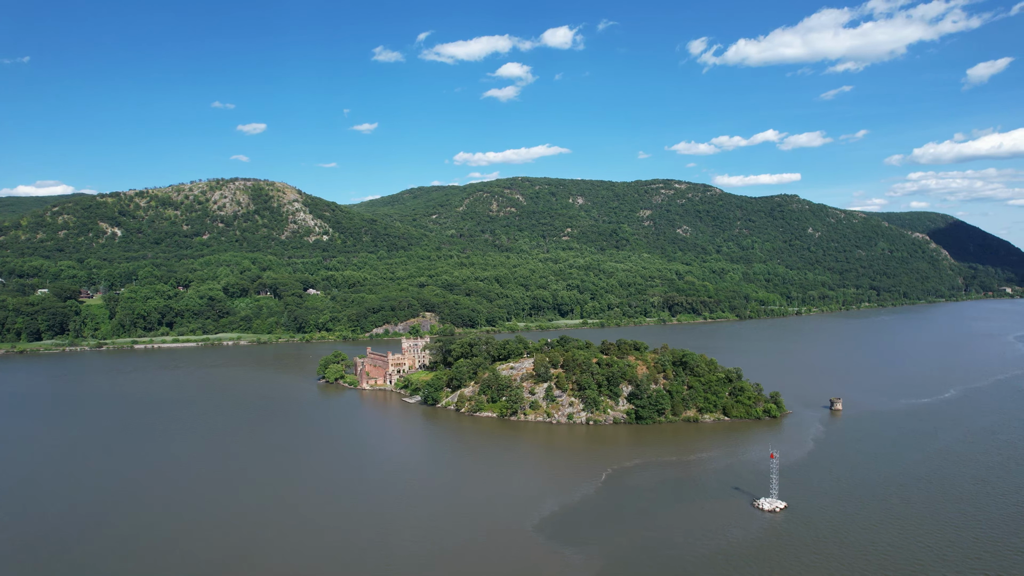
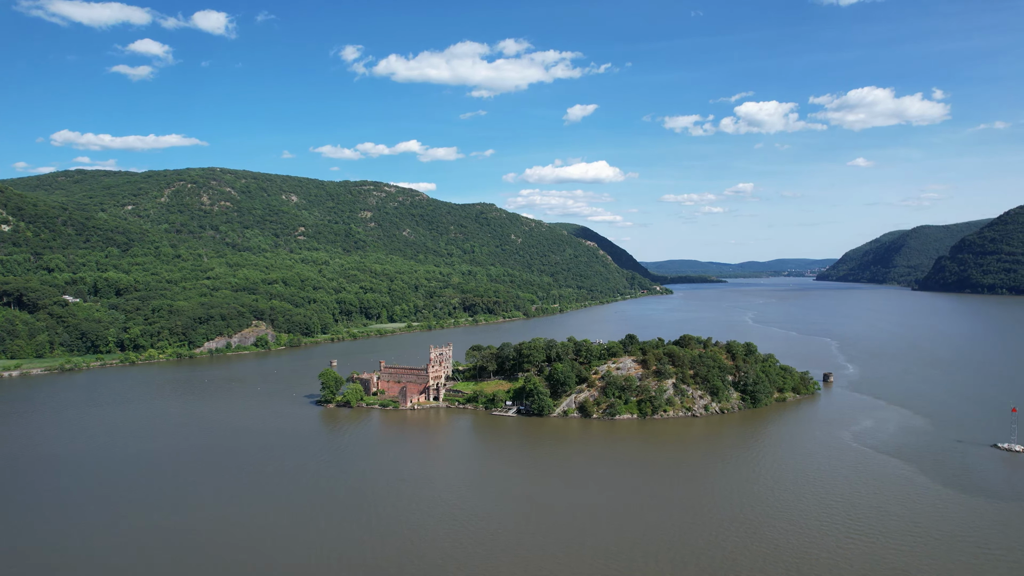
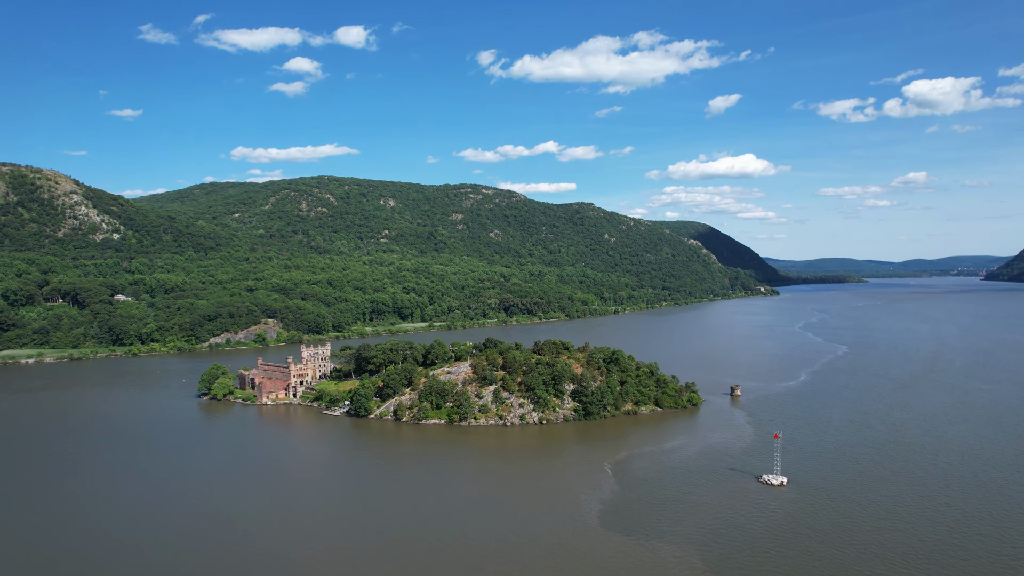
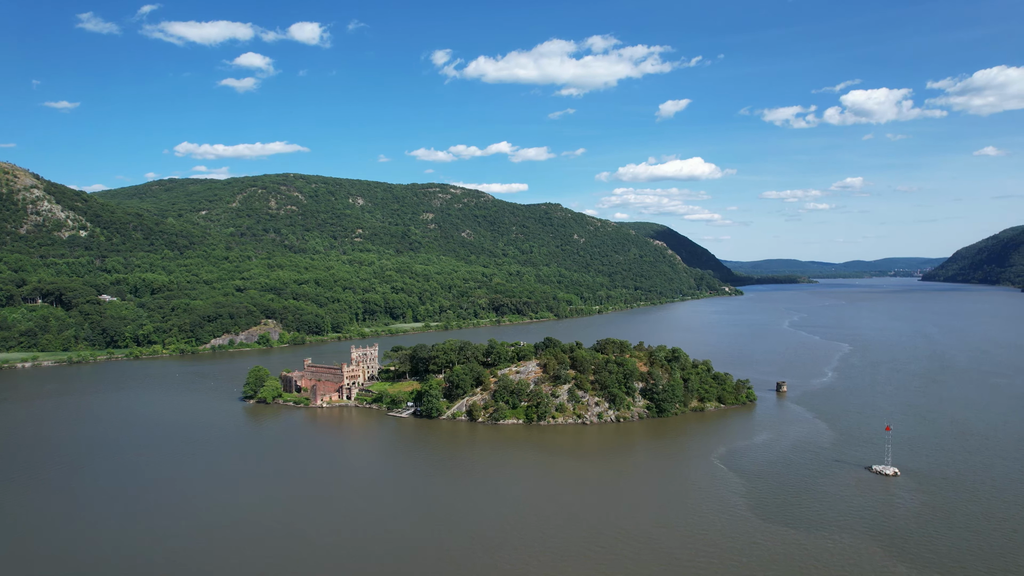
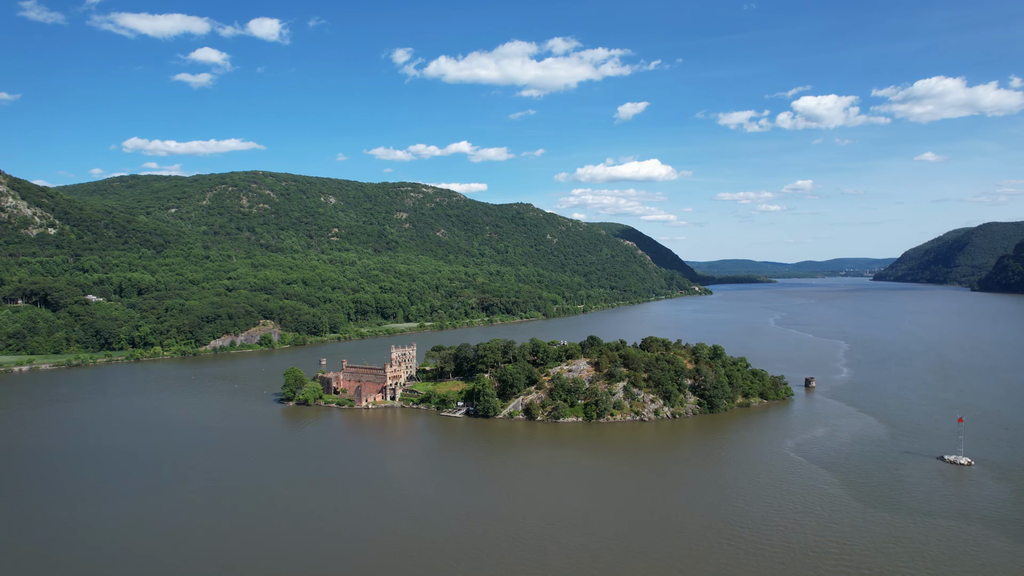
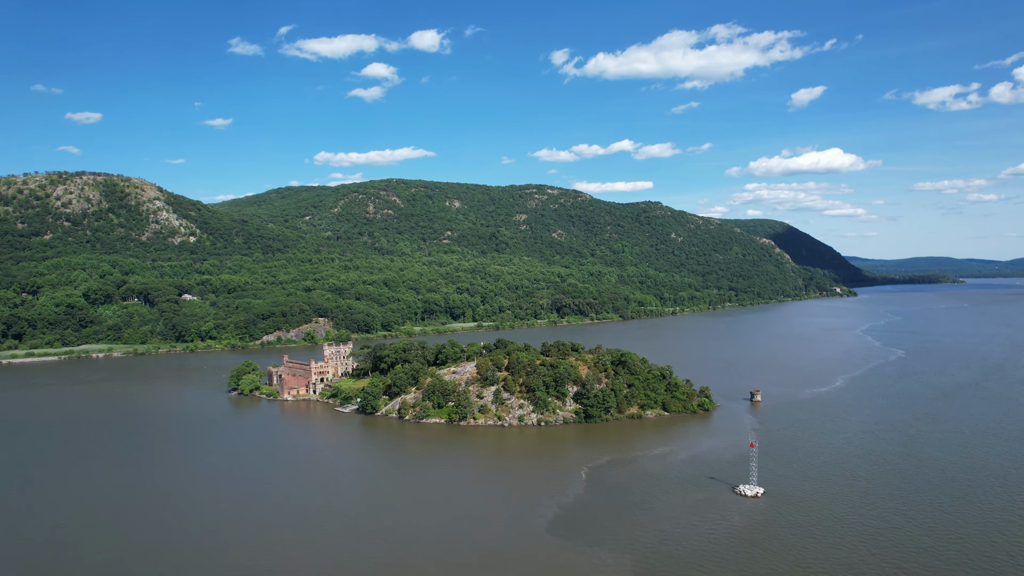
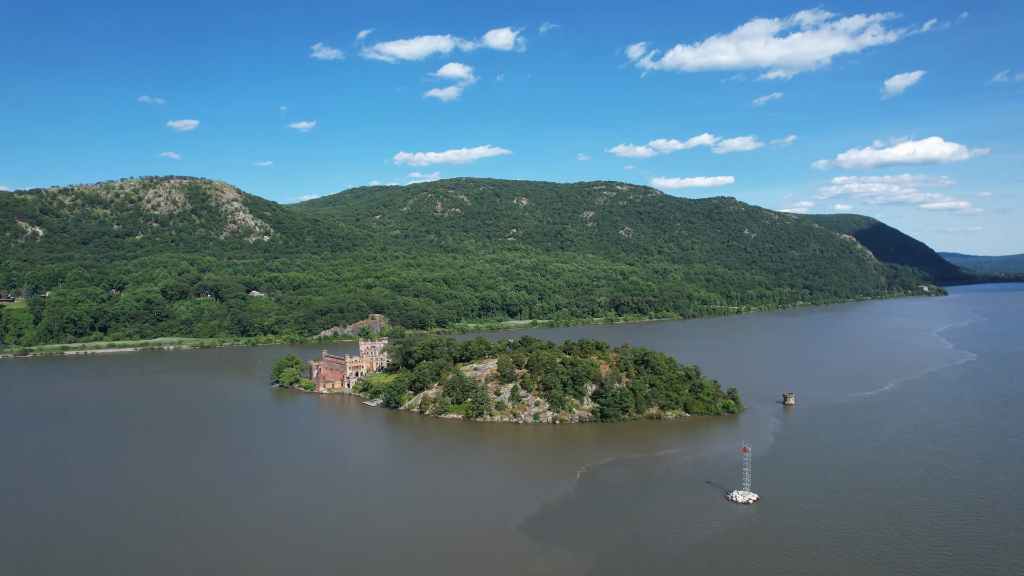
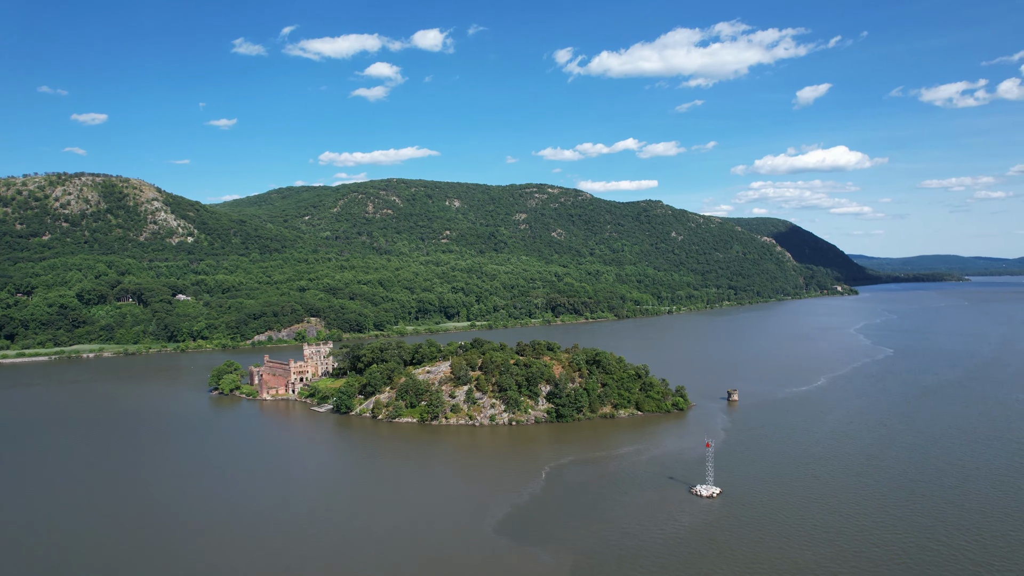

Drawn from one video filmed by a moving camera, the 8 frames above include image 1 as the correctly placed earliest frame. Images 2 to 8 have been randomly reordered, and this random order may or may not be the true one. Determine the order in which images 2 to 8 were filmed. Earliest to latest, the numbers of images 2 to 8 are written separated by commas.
7, 8, 6, 3, 4, 5, 2
